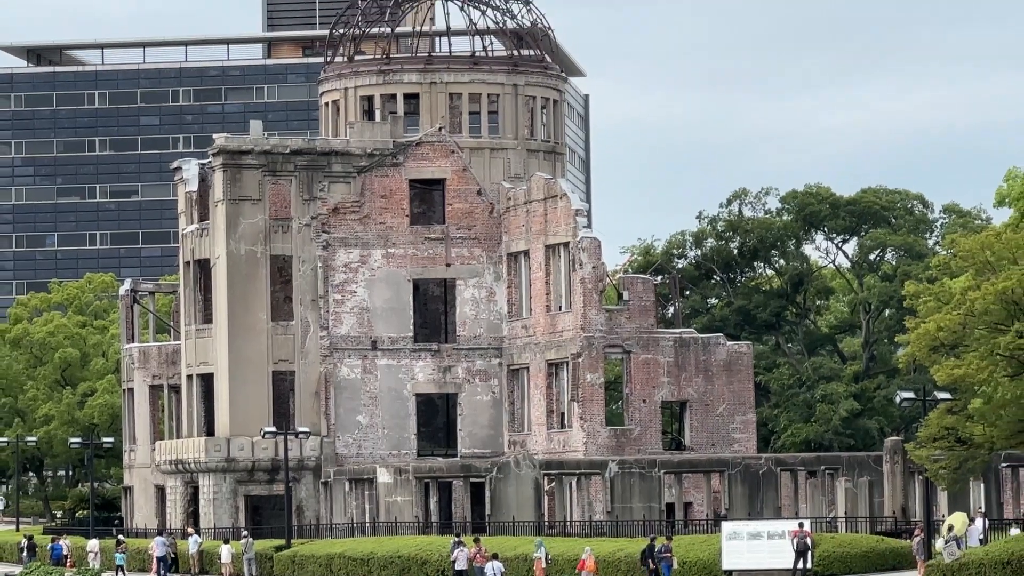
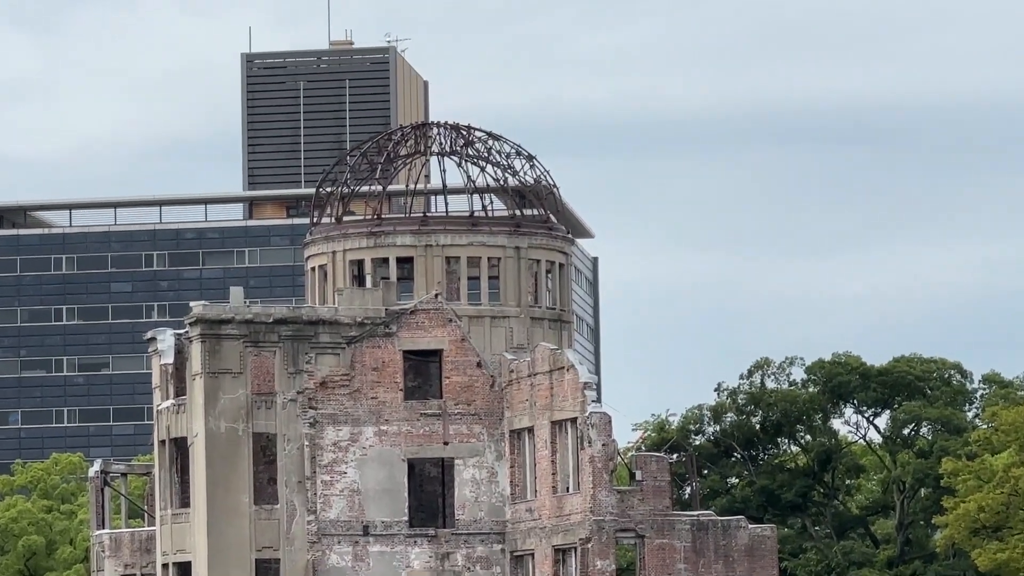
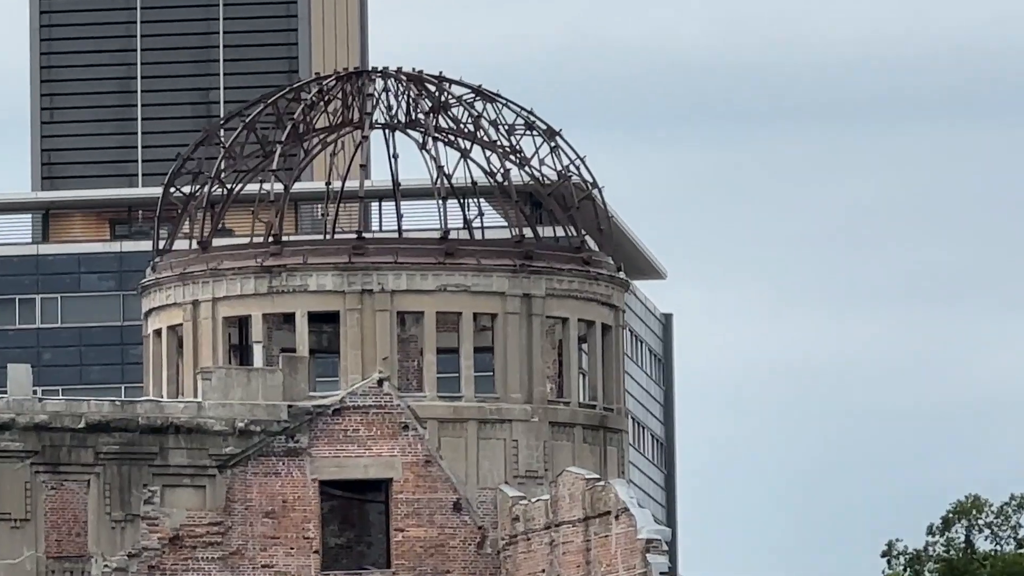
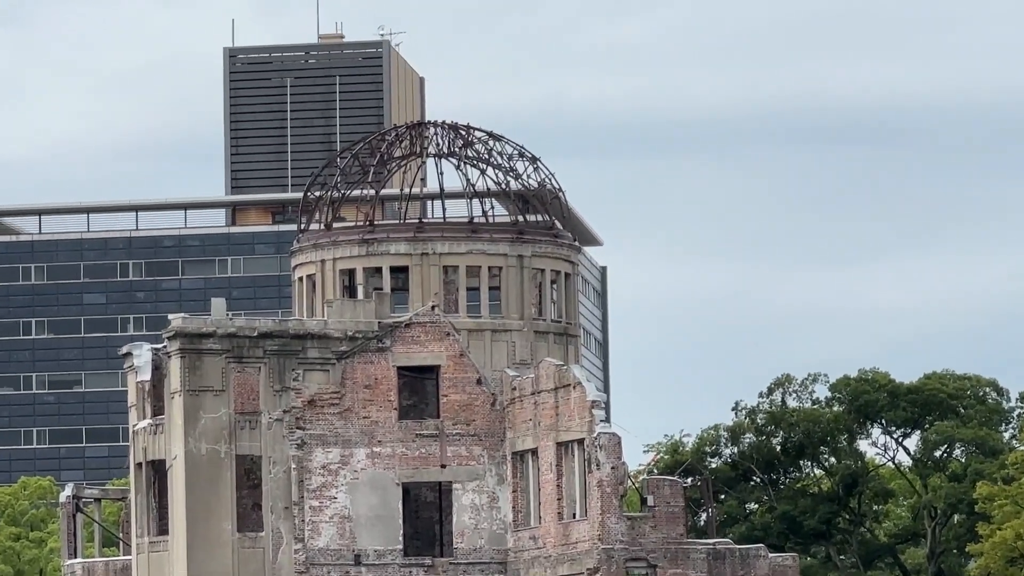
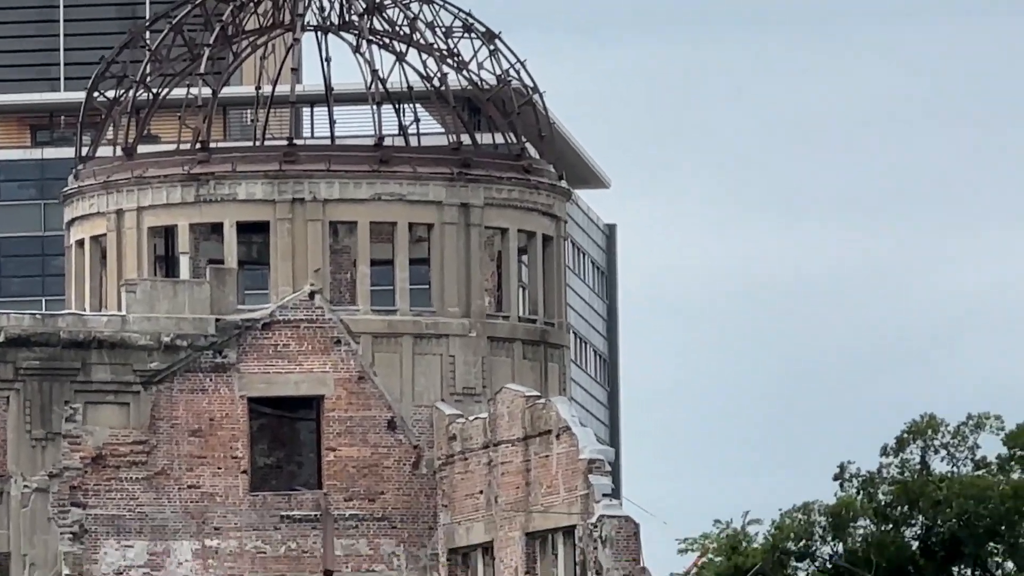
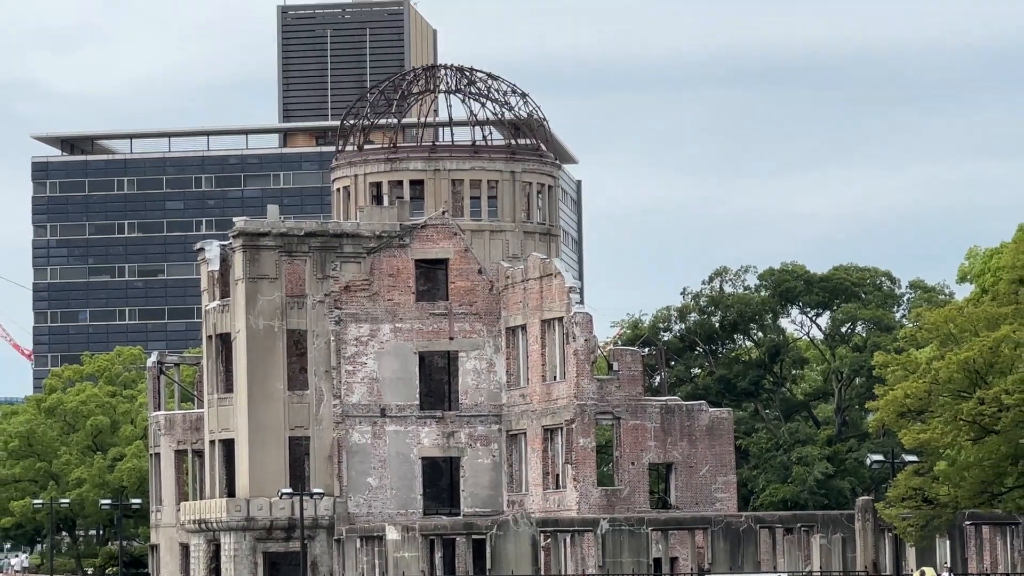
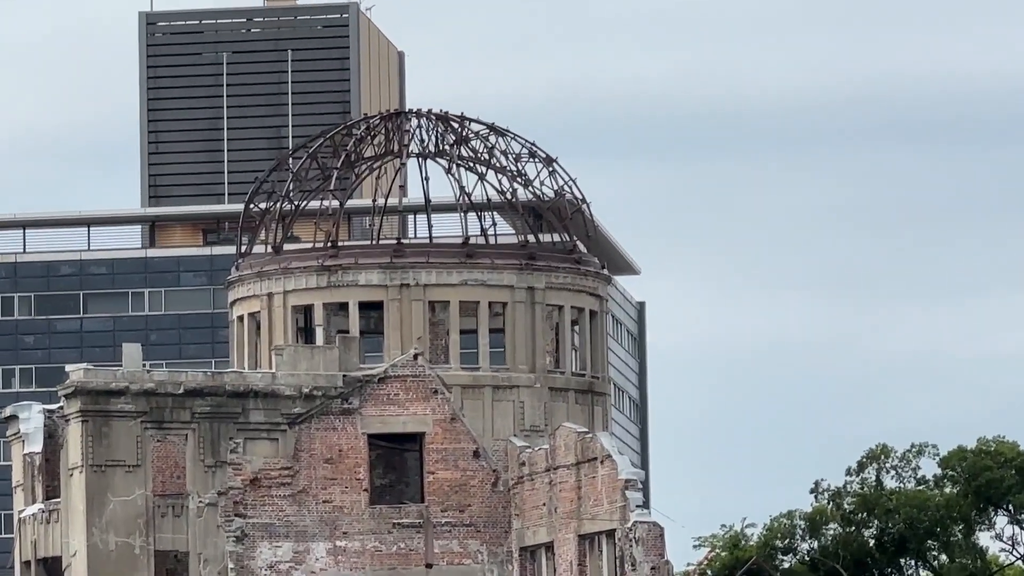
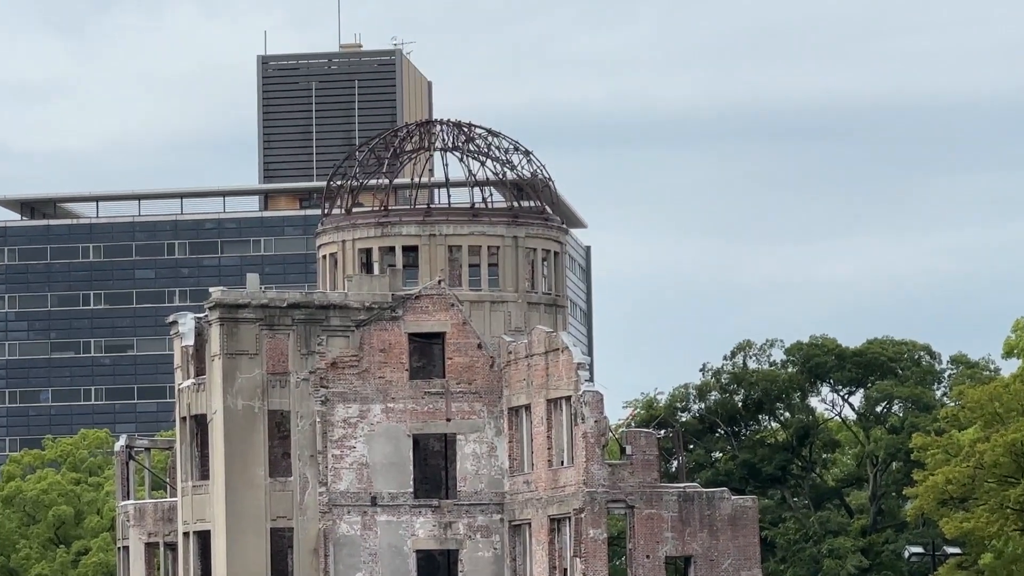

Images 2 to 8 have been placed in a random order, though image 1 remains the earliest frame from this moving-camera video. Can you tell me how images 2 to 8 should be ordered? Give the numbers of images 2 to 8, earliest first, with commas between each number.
6, 8, 2, 4, 7, 3, 5
